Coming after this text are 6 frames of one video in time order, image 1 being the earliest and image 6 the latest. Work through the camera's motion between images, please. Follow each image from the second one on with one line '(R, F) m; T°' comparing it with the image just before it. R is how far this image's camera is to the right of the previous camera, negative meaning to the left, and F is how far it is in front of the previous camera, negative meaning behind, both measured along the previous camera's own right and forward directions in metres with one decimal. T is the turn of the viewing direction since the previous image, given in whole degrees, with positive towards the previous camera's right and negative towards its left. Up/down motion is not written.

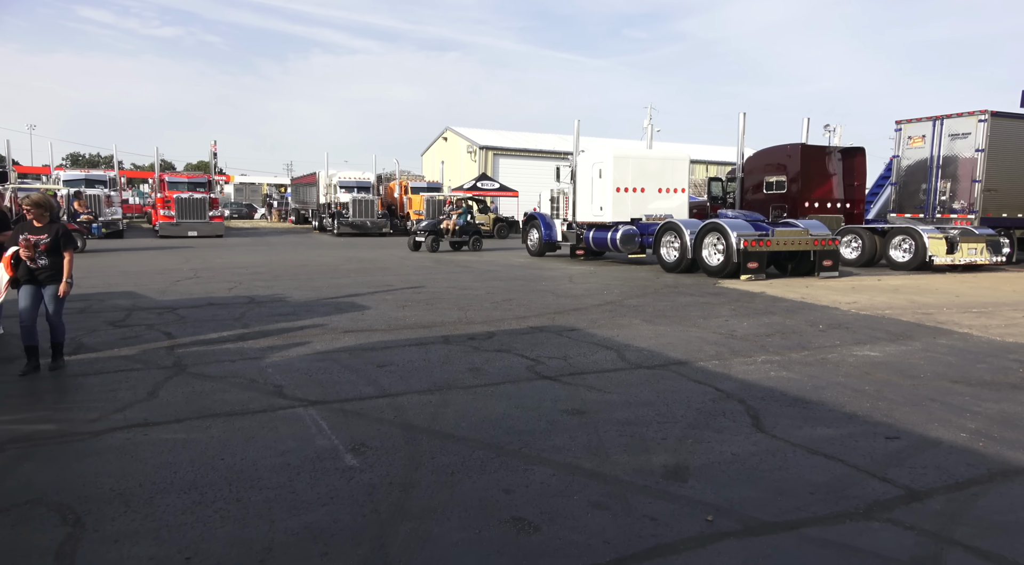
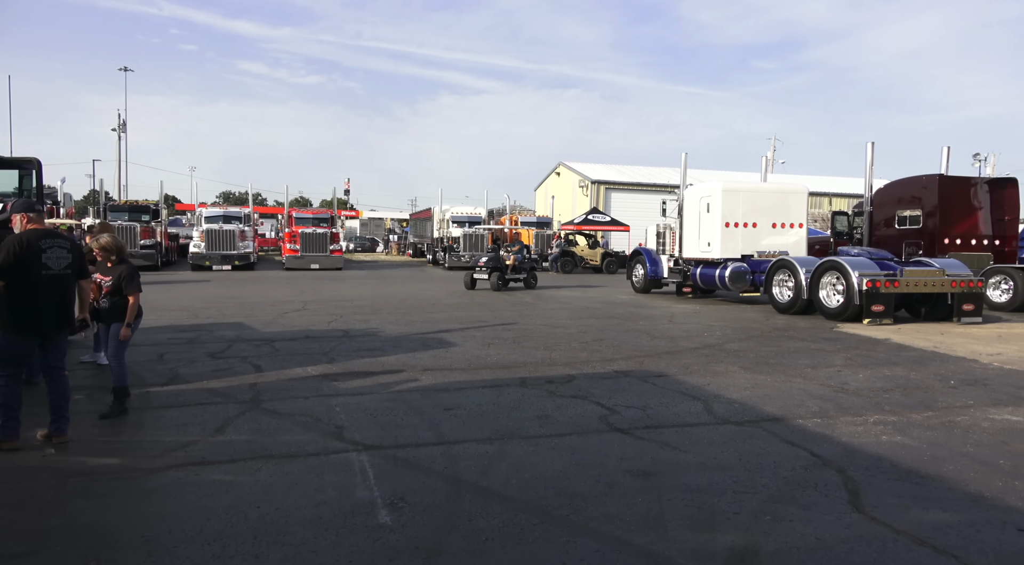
(+0.4, +0.4) m; -9°
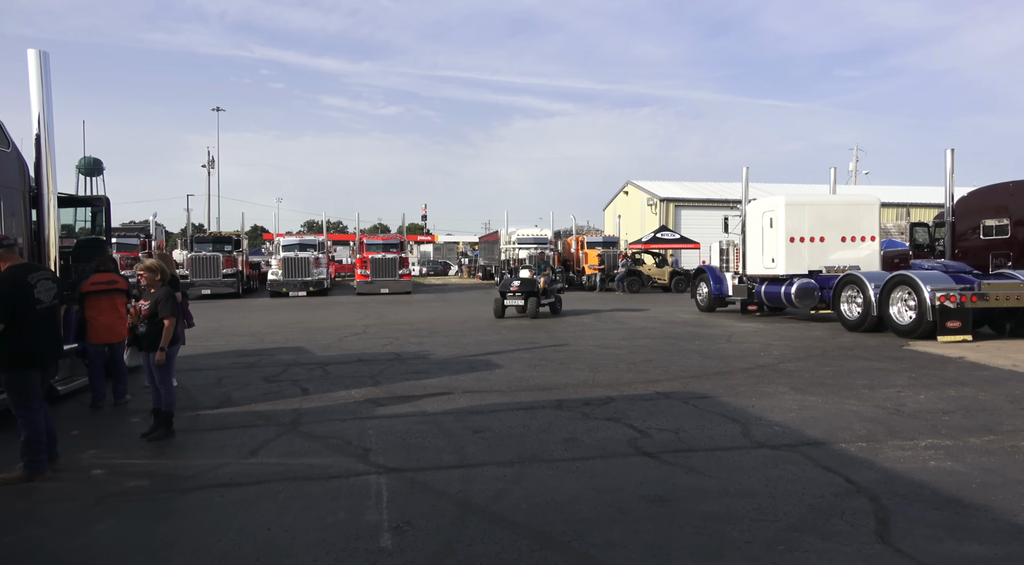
(+0.4, +0.1) m; -6°
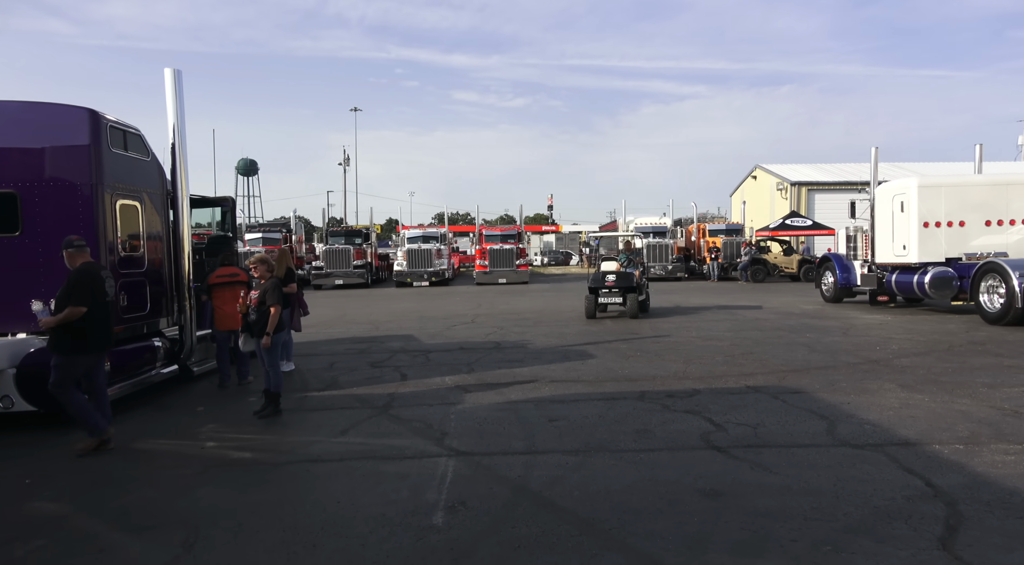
(+0.5, -0.1) m; -10°
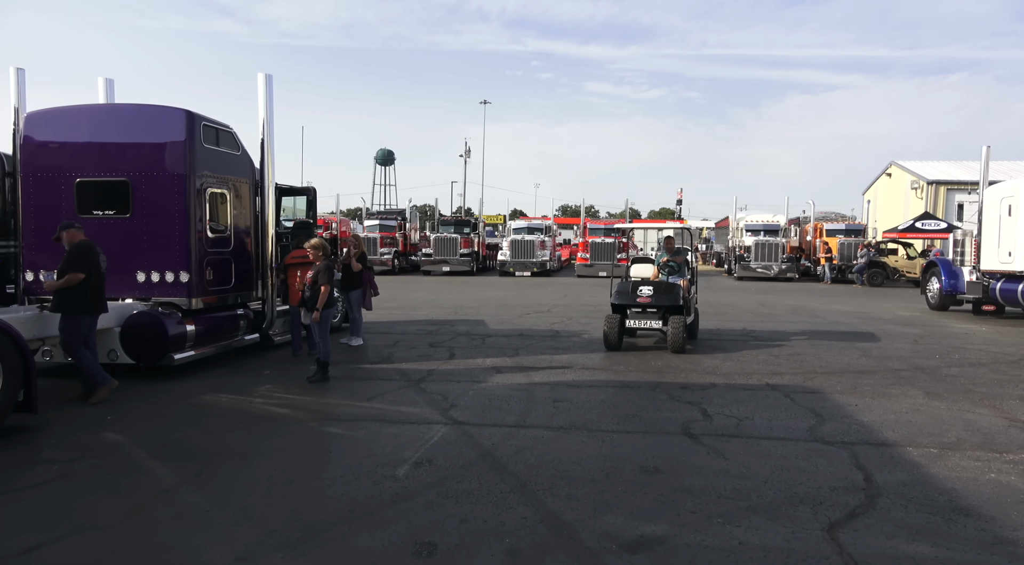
(+1.1, -0.5) m; -10°
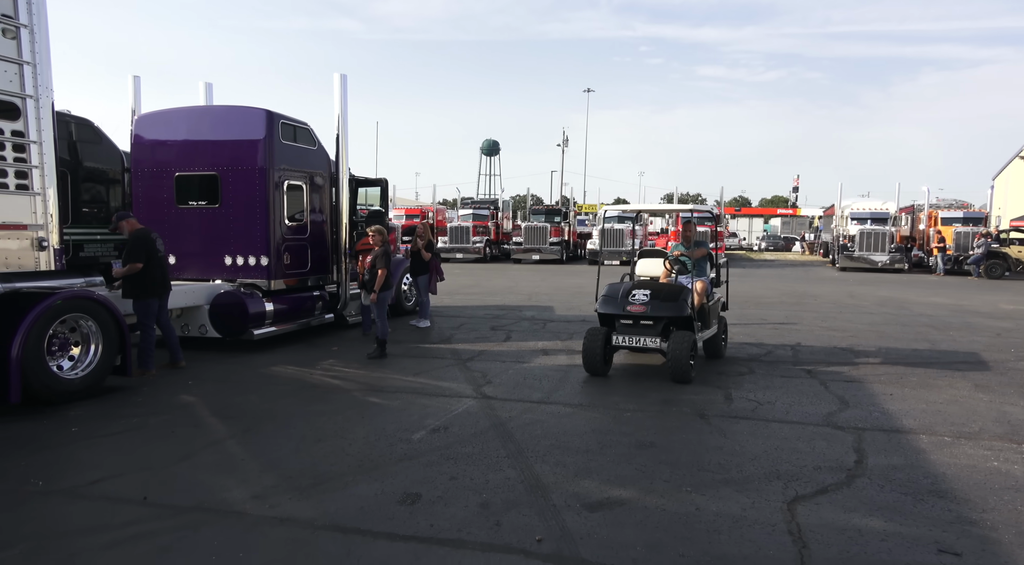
(+0.7, -0.4) m; -8°
